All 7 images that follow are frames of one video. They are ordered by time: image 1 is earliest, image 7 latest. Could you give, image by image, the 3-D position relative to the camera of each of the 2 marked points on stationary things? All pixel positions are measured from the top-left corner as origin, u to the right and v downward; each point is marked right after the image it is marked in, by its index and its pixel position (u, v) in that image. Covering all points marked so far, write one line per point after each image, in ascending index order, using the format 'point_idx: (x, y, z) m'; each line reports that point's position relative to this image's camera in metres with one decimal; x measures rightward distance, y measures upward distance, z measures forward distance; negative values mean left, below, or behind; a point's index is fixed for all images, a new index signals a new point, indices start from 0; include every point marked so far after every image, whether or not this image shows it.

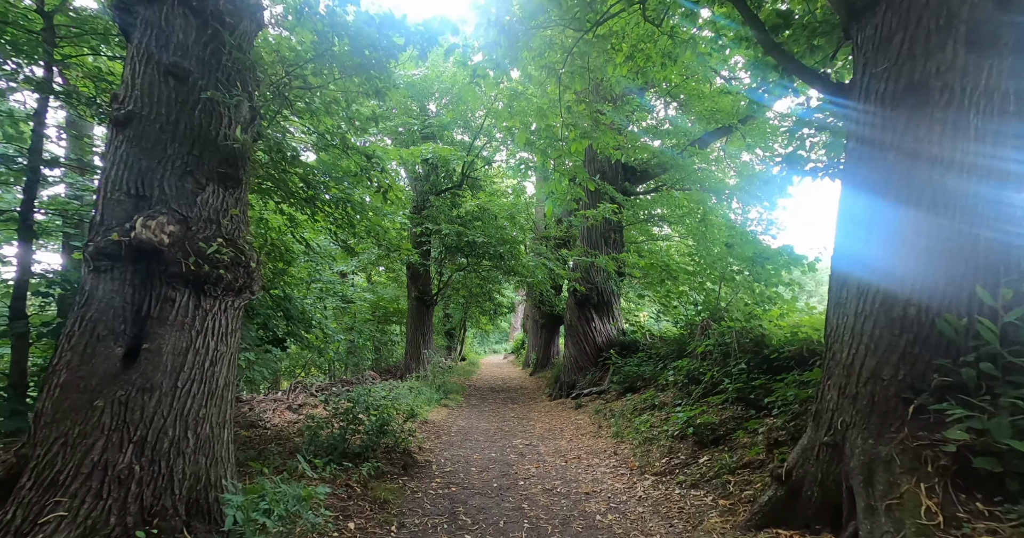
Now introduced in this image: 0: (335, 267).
0: (-4.4, 0.0, +13.1) m
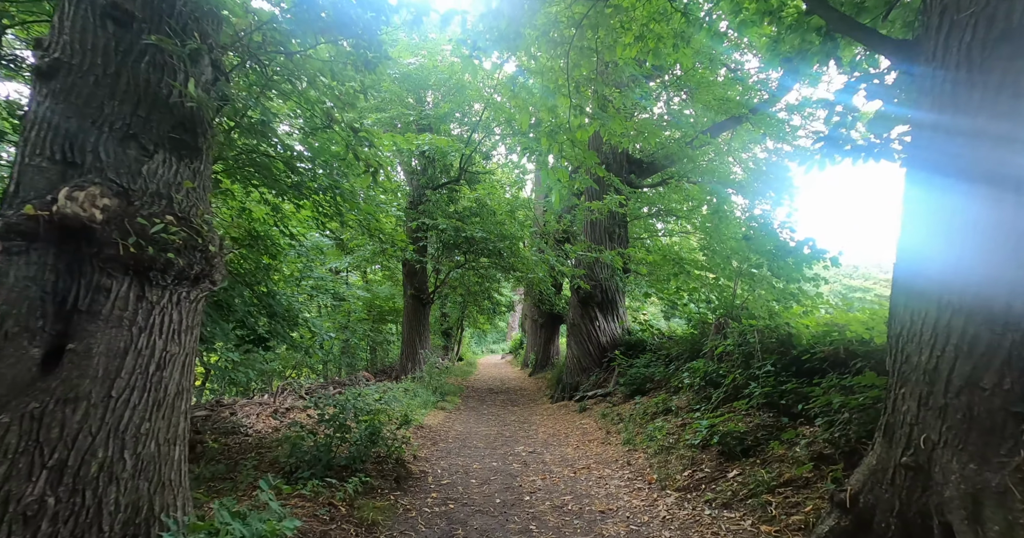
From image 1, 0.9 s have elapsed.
0: (-4.4, +0.1, +12.6) m
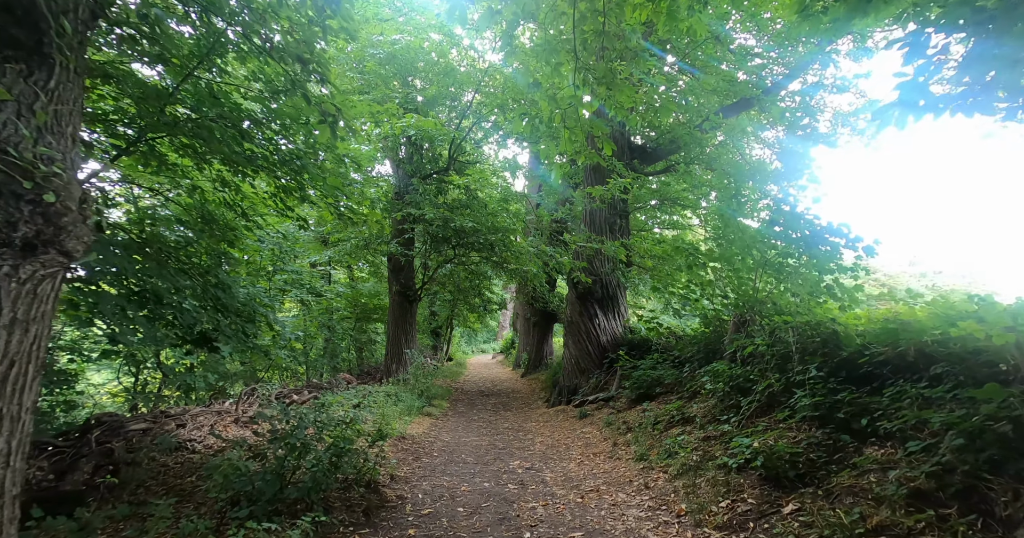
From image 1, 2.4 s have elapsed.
0: (-4.6, +0.2, +11.7) m
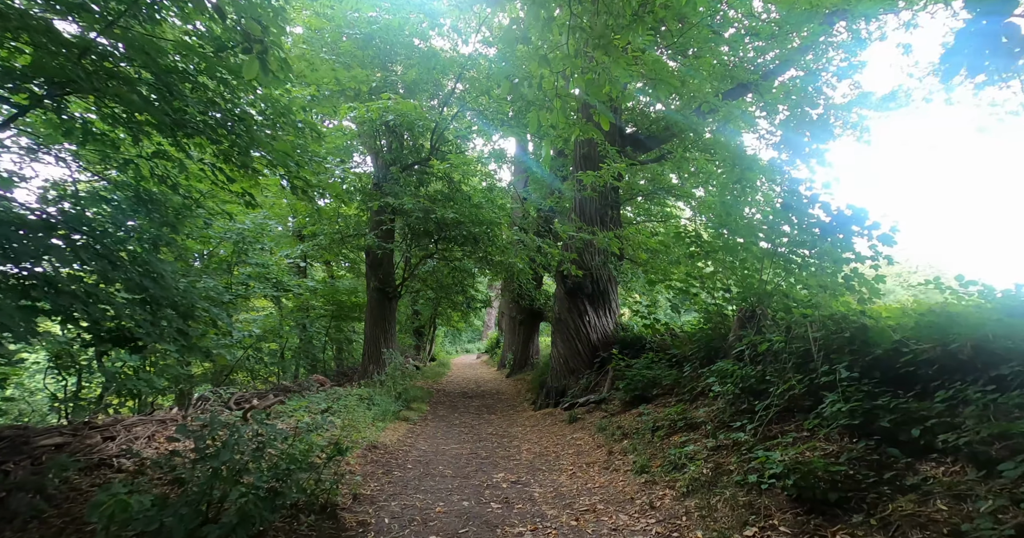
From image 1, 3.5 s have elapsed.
0: (-4.9, +0.4, +10.9) m
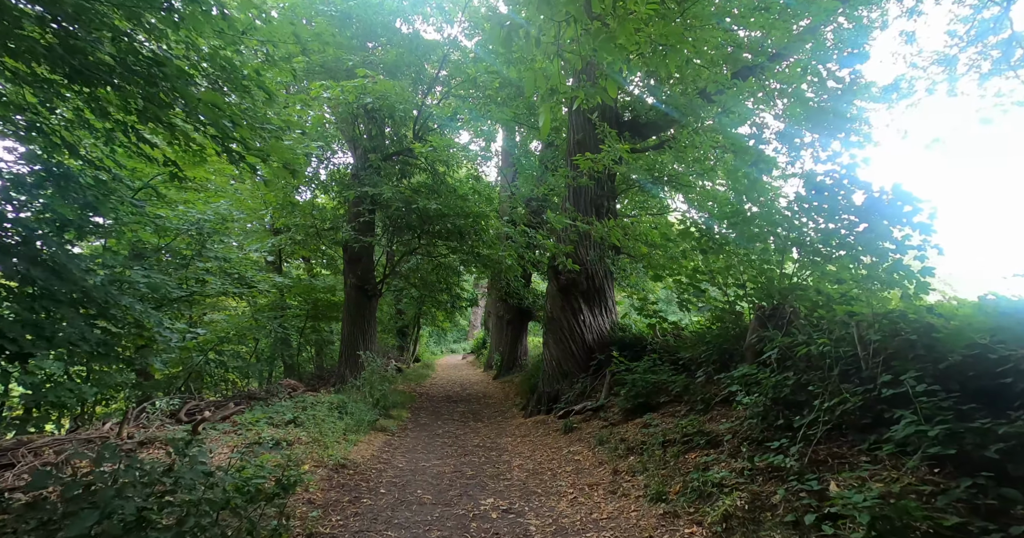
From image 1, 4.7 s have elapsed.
0: (-5.1, +0.4, +9.9) m
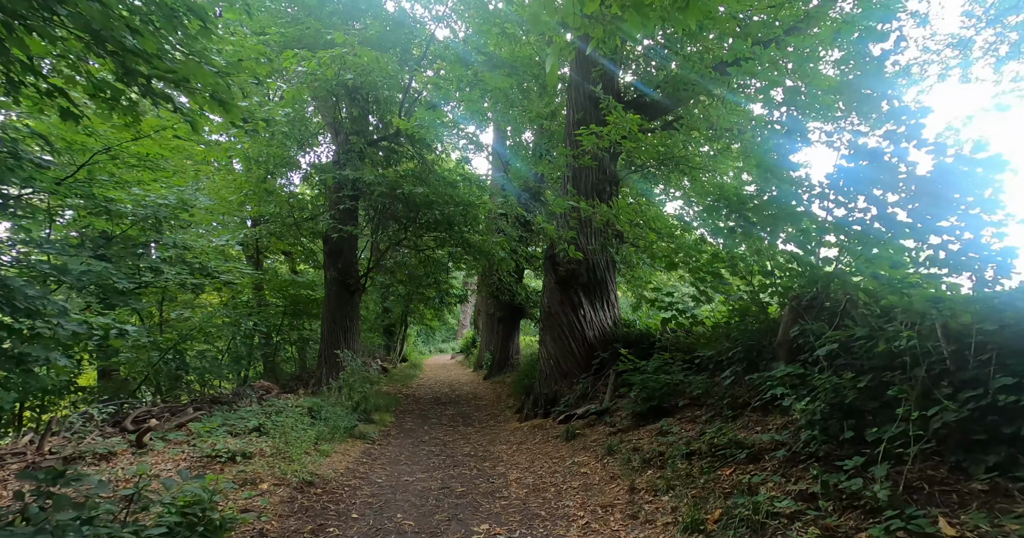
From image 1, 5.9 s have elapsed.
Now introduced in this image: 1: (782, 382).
0: (-5.2, +0.6, +9.1) m
1: (+2.0, -0.8, +4.0) m
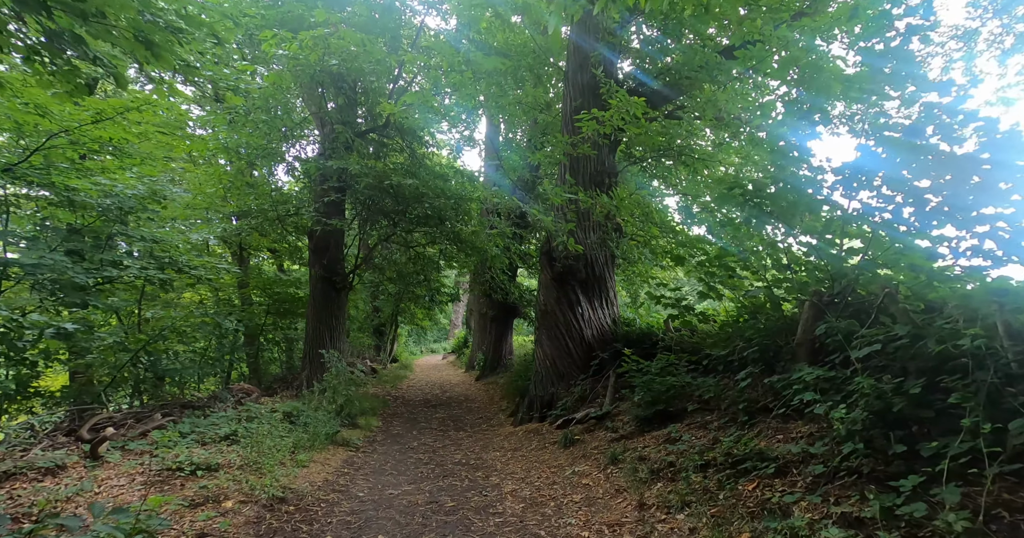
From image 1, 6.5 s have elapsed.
0: (-5.3, +0.7, +8.5) m
1: (+2.0, -0.8, +3.6) m
